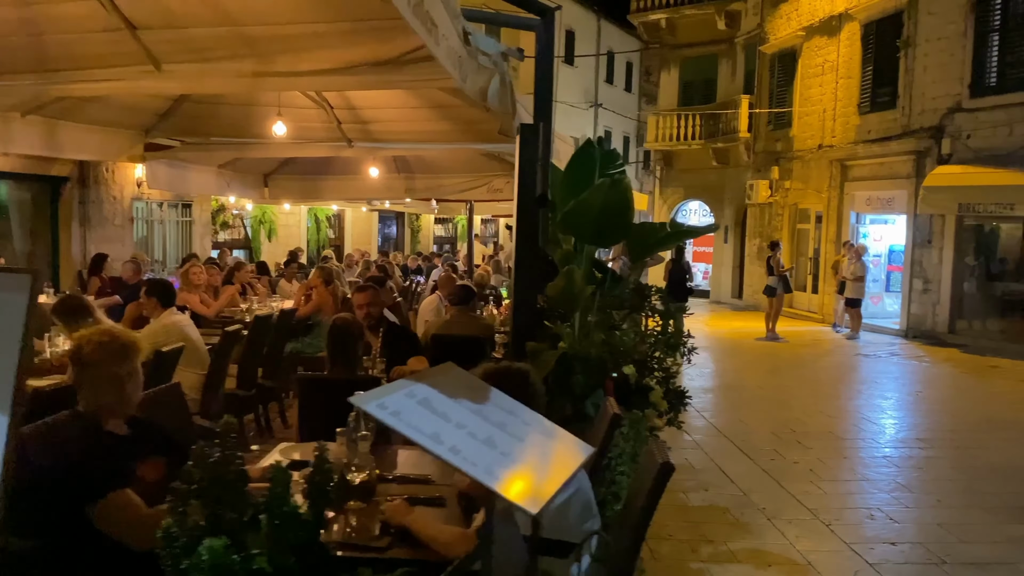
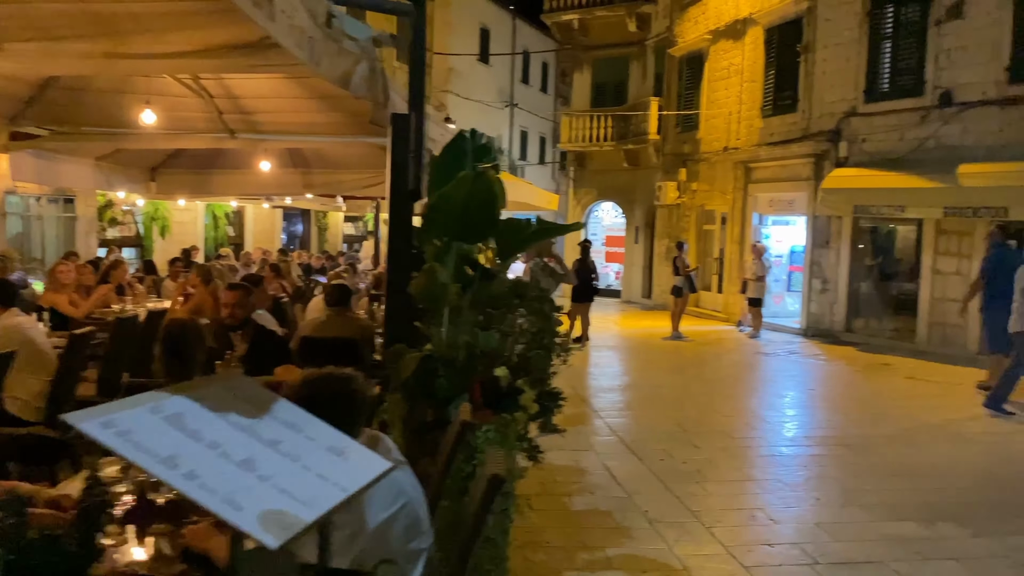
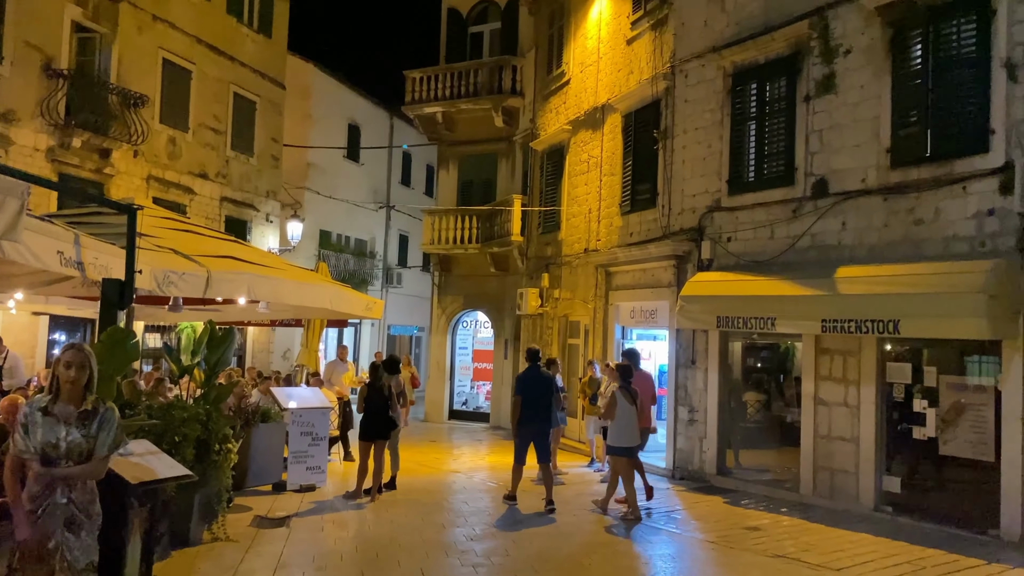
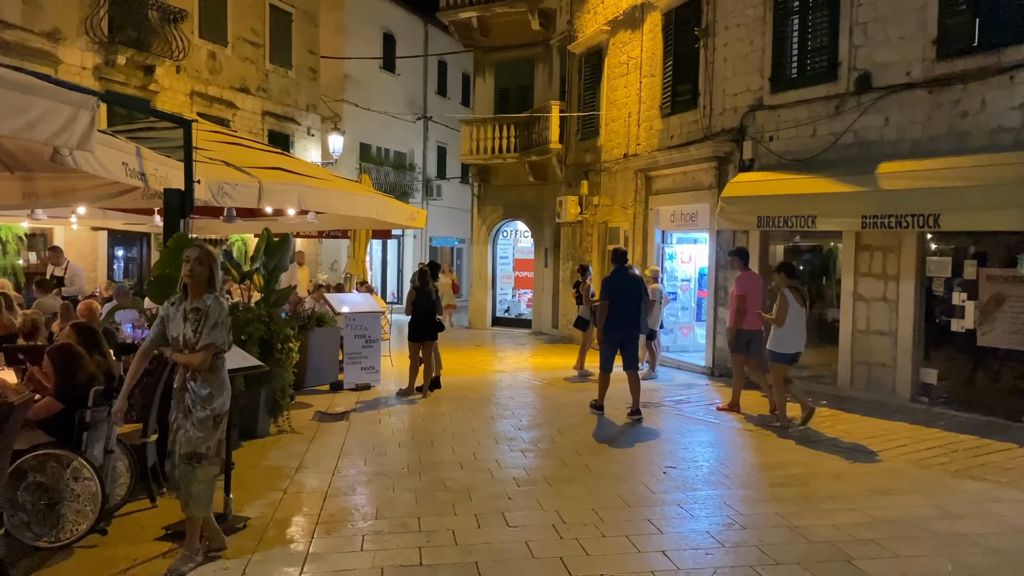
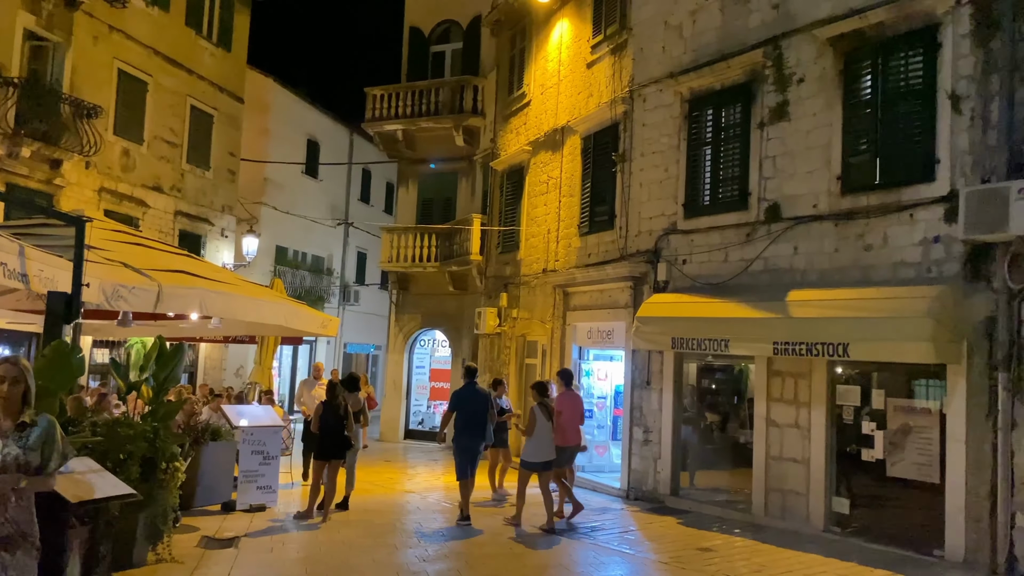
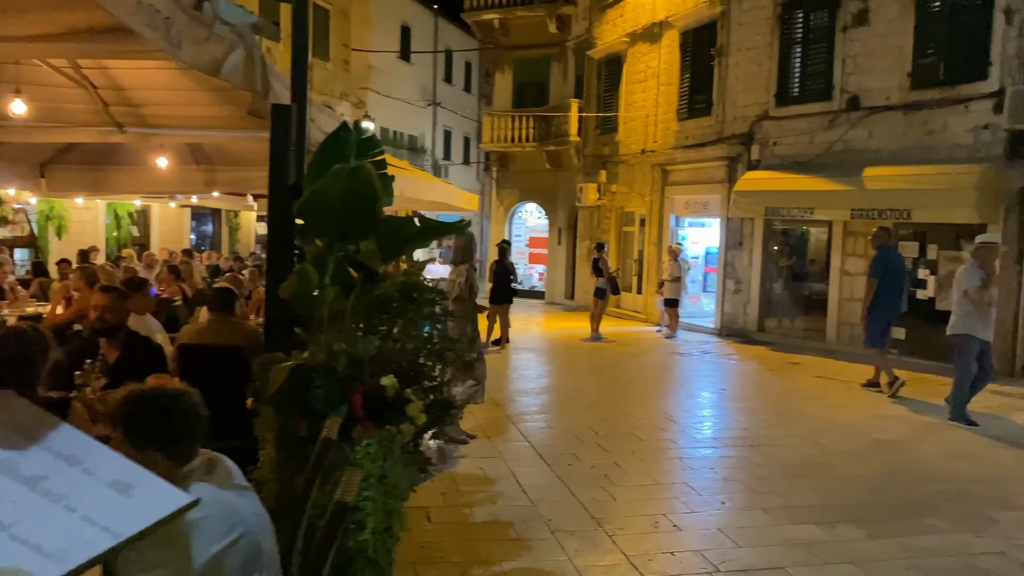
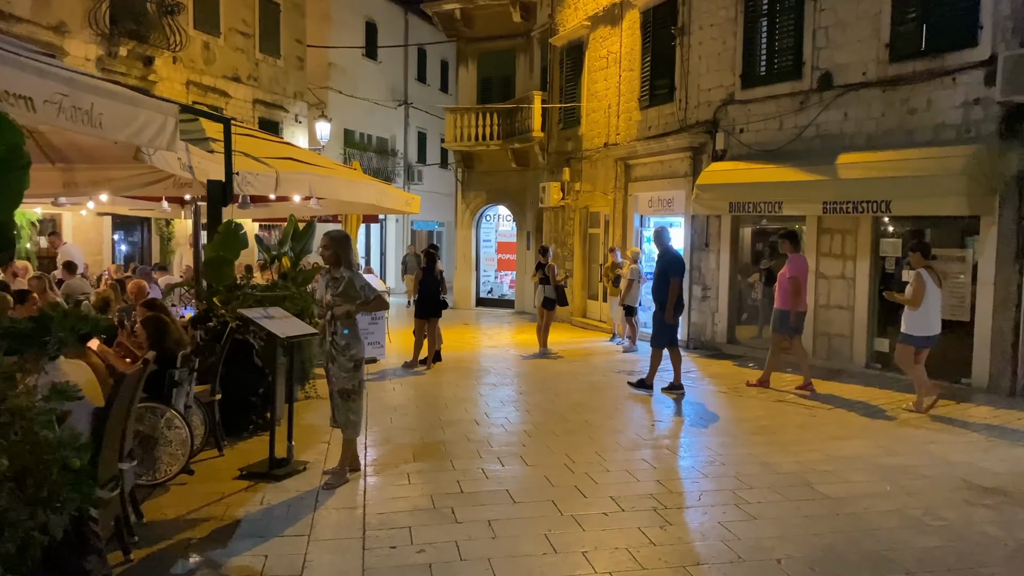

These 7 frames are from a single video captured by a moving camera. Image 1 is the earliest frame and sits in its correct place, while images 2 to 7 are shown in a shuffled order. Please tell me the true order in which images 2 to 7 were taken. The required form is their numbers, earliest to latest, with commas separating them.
2, 6, 7, 4, 3, 5
